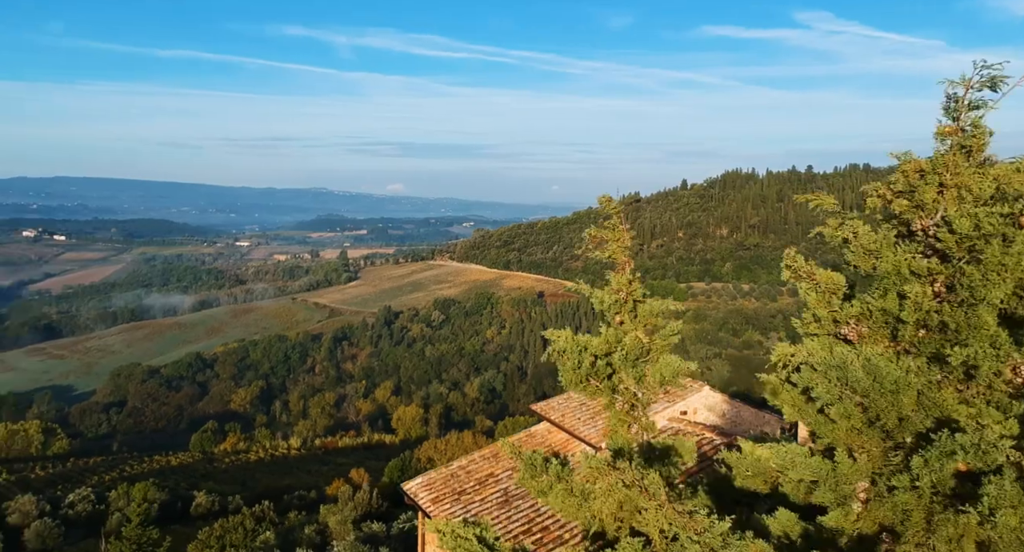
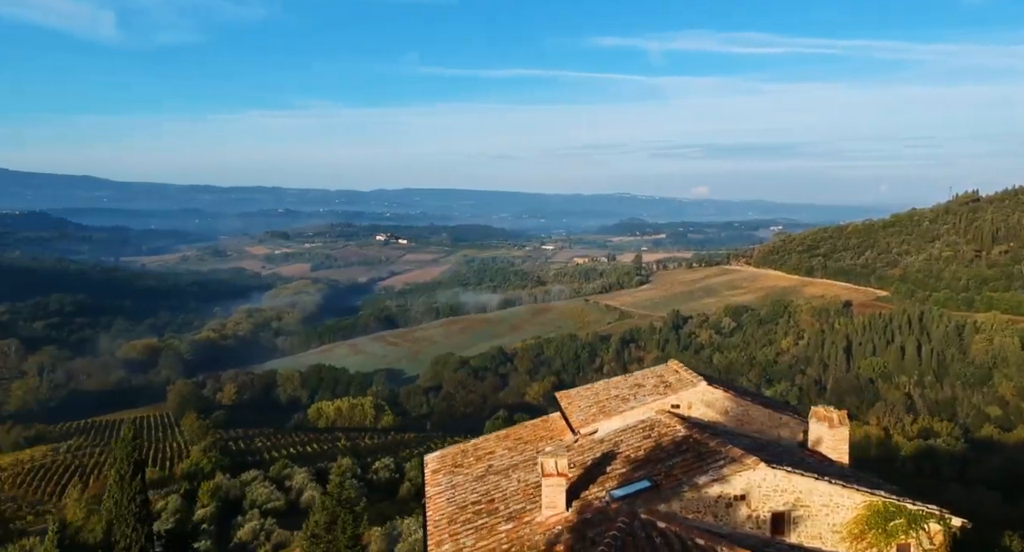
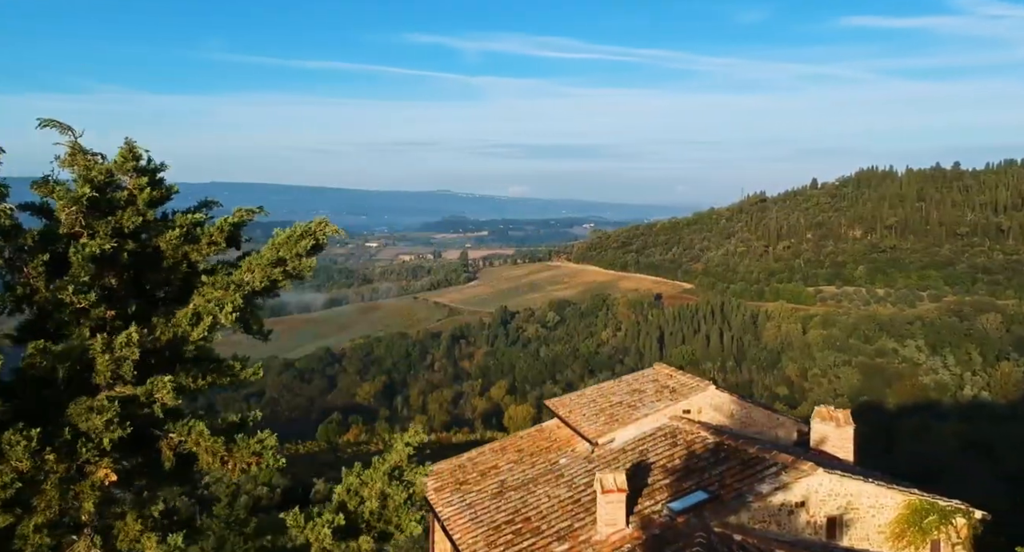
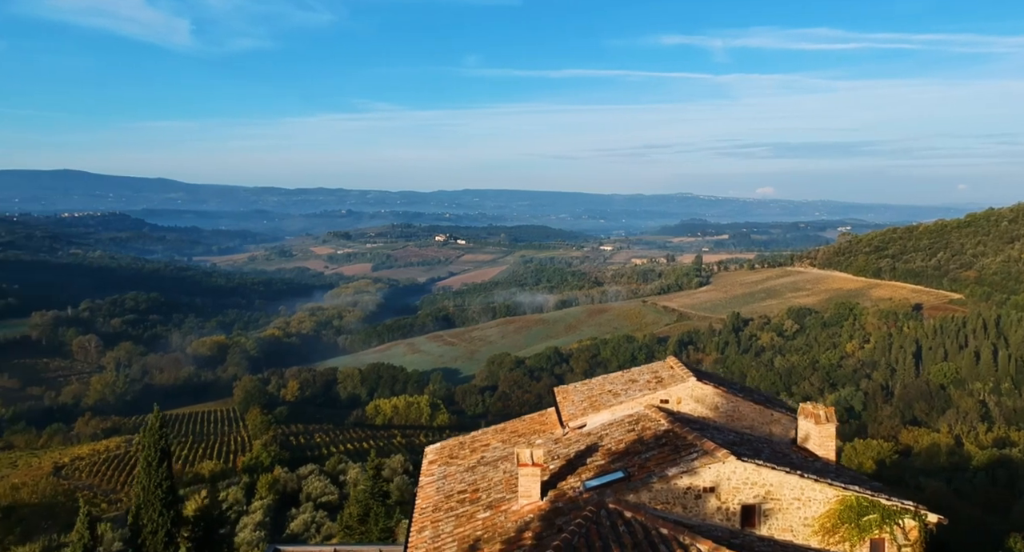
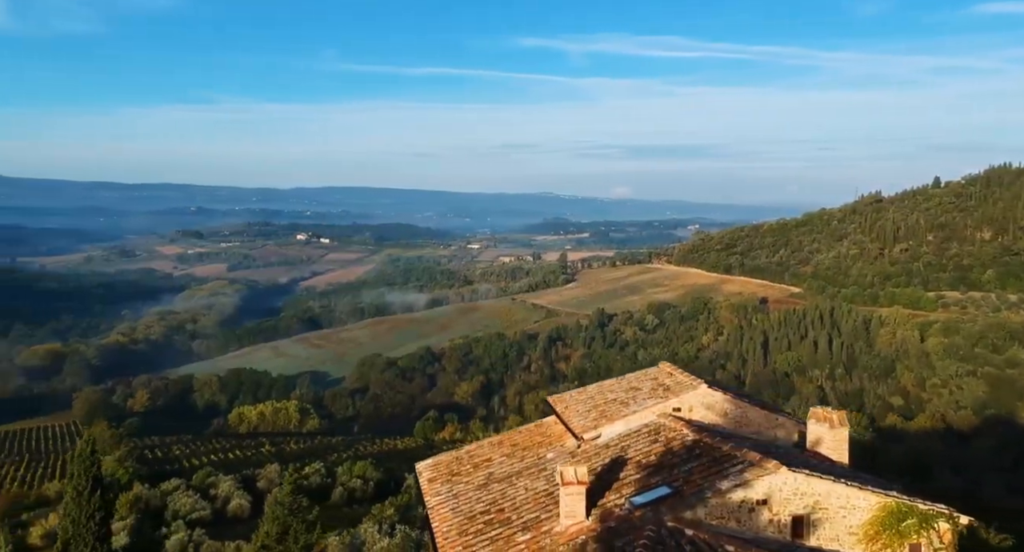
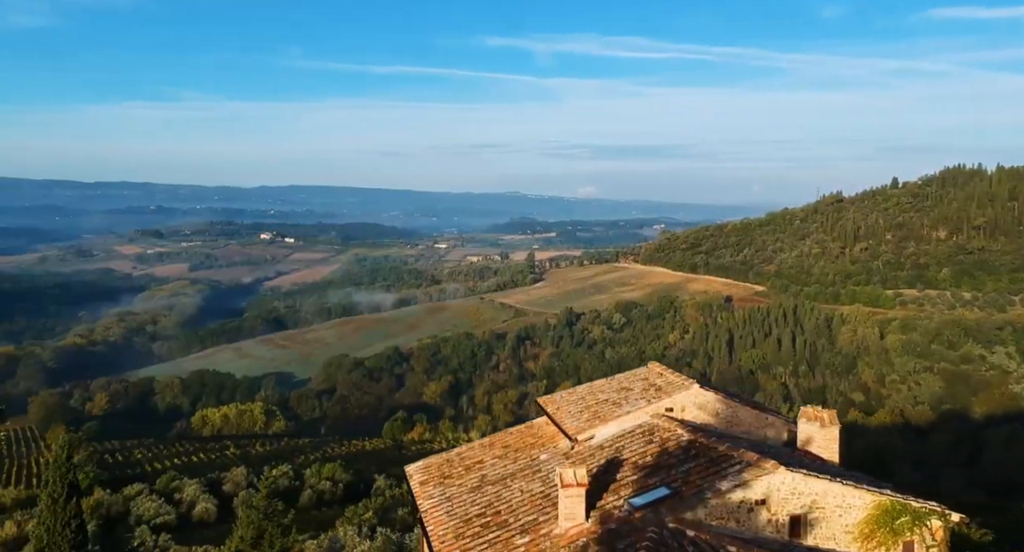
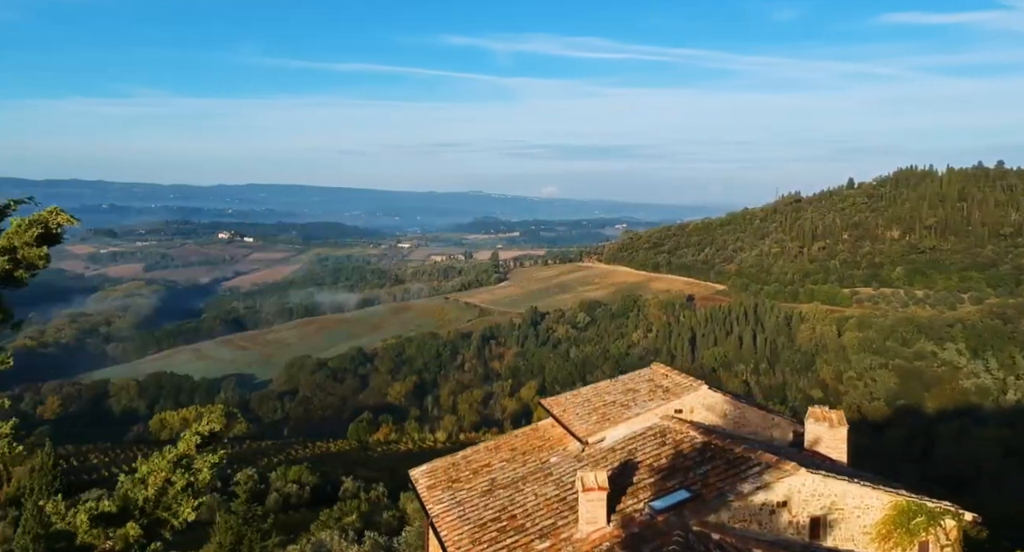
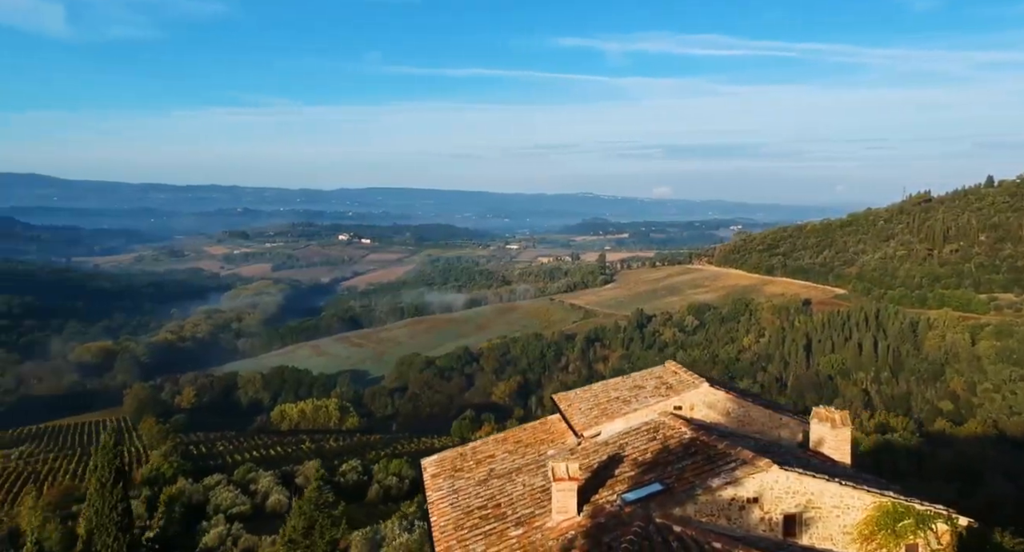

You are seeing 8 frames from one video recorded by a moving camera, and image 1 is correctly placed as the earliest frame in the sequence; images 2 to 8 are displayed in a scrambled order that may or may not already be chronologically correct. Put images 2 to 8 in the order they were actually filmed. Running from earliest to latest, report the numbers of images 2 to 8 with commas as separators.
3, 7, 6, 5, 8, 2, 4
